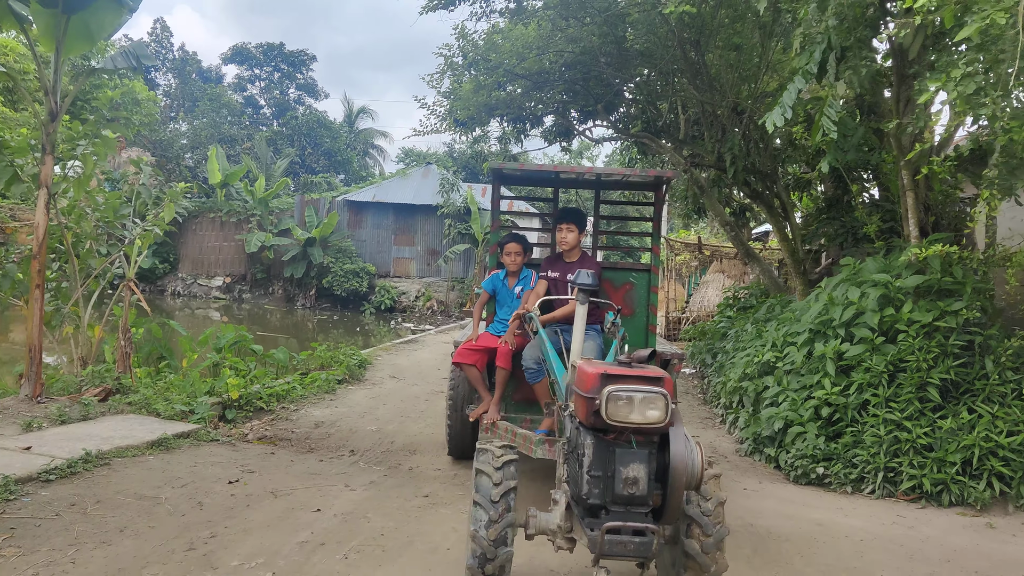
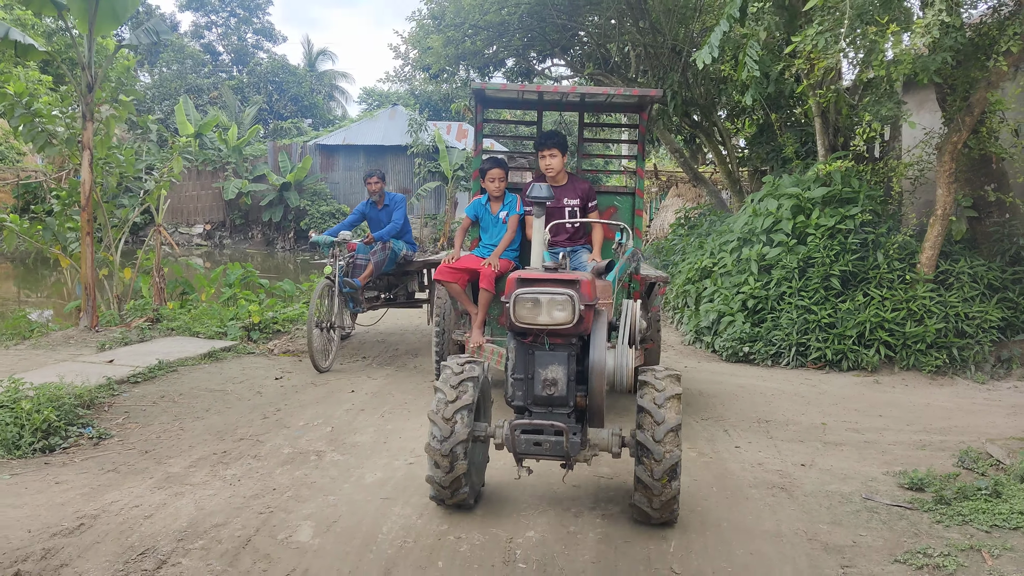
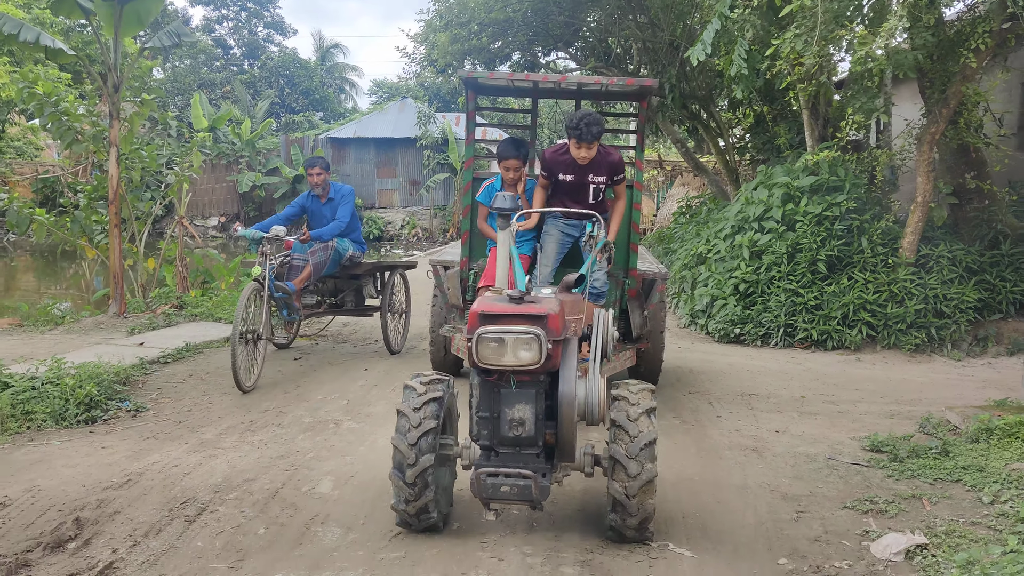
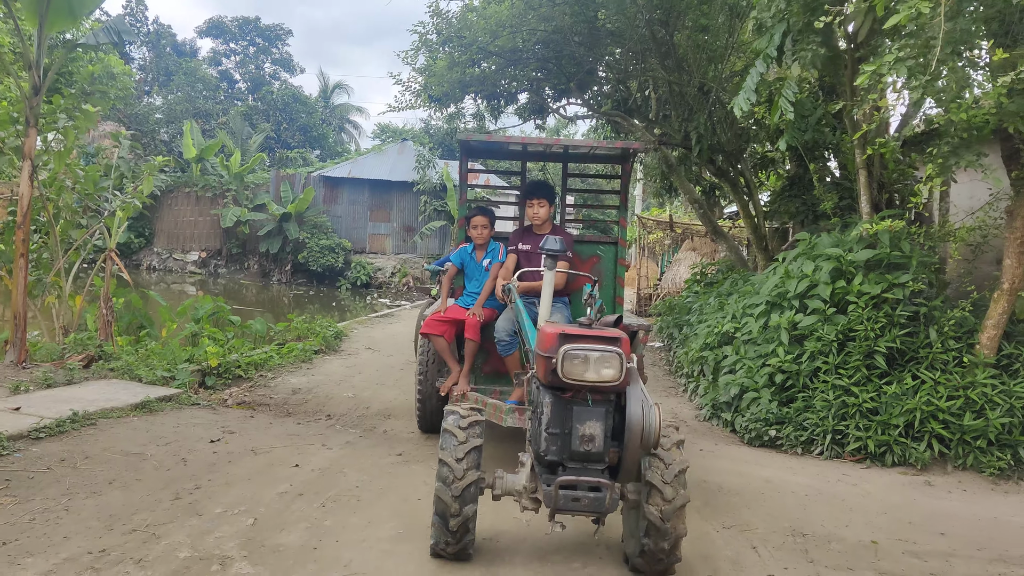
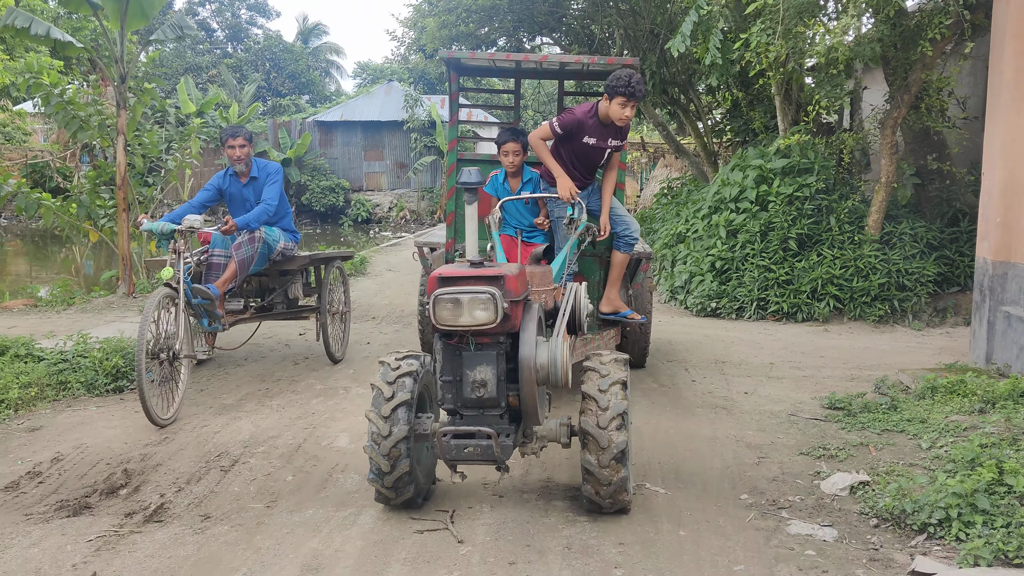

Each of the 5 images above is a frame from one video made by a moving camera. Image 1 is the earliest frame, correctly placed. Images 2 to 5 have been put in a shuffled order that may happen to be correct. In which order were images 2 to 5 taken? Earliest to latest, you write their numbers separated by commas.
4, 2, 3, 5
